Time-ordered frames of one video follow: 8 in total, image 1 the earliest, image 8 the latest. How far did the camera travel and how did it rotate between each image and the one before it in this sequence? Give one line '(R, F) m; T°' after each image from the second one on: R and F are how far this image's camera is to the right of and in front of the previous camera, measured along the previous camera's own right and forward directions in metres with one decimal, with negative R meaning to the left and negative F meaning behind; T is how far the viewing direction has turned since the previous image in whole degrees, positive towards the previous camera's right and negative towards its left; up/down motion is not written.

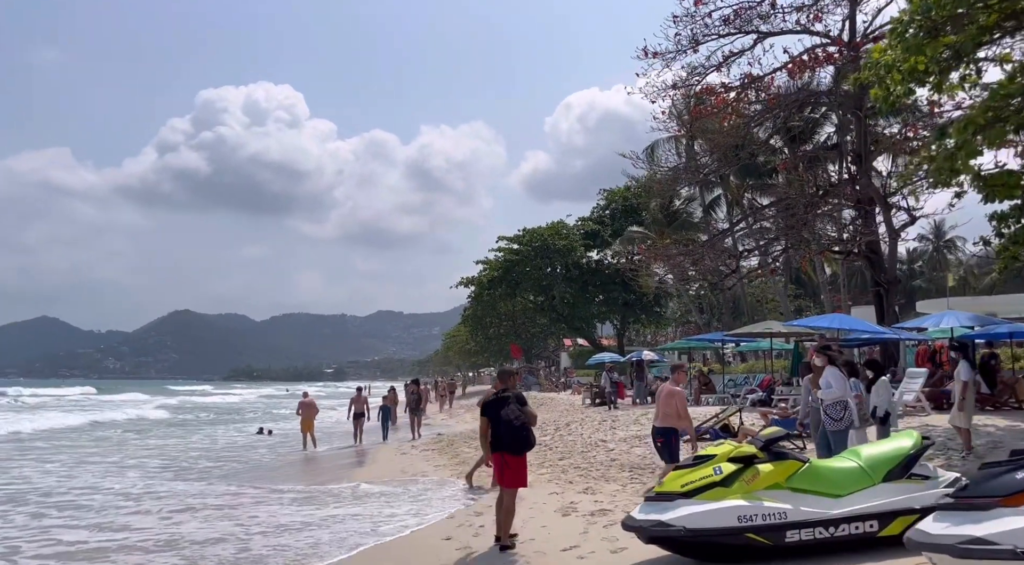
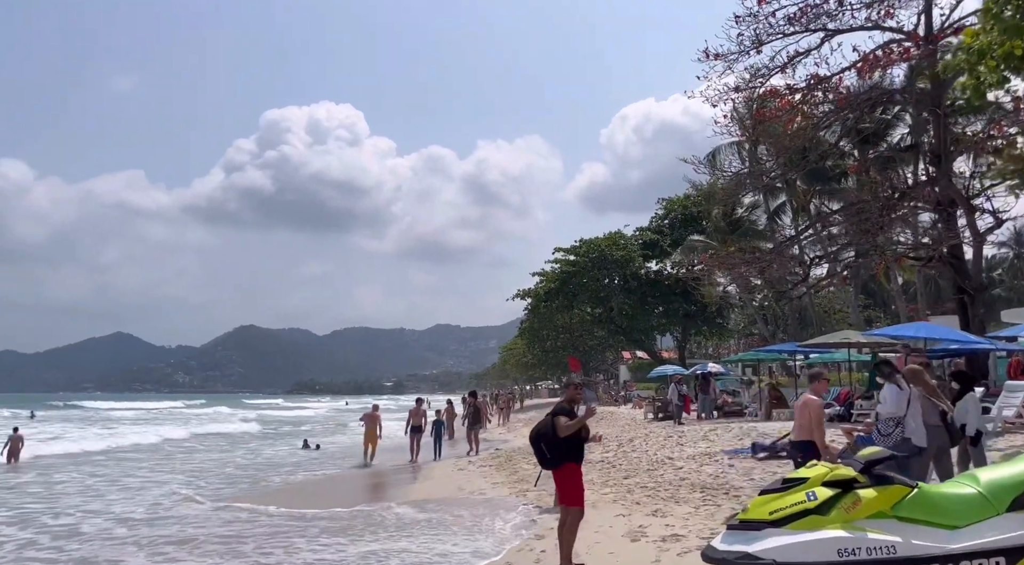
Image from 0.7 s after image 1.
(0.0, +0.5) m; -4°
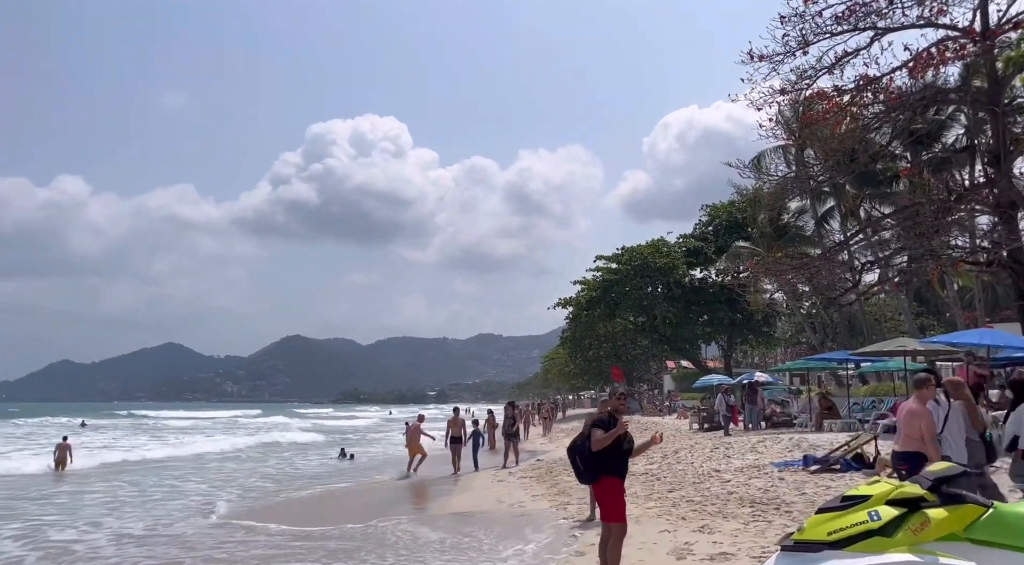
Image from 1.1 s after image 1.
(0.0, +0.3) m; -3°
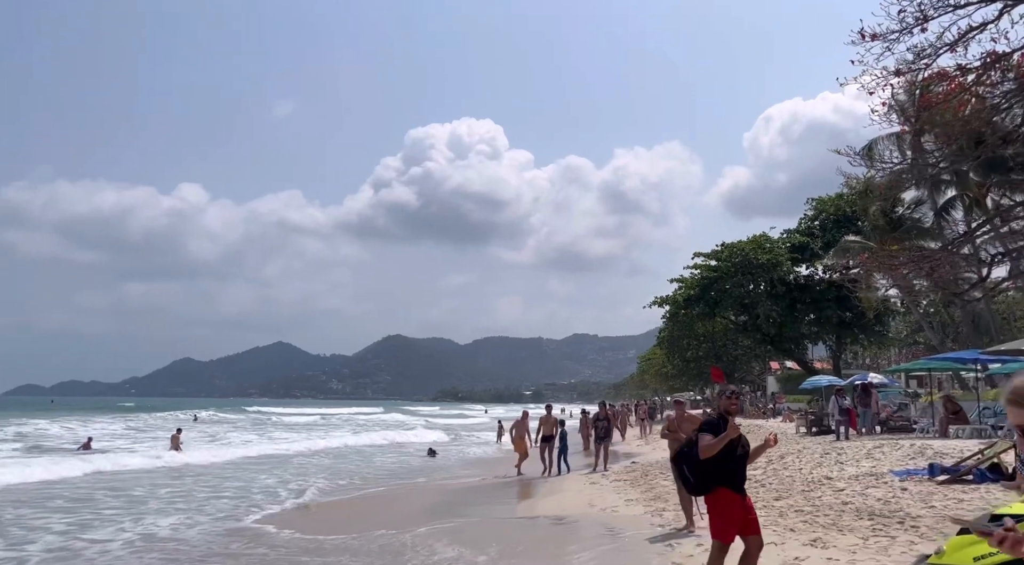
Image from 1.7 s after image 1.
(+0.1, +0.6) m; -6°
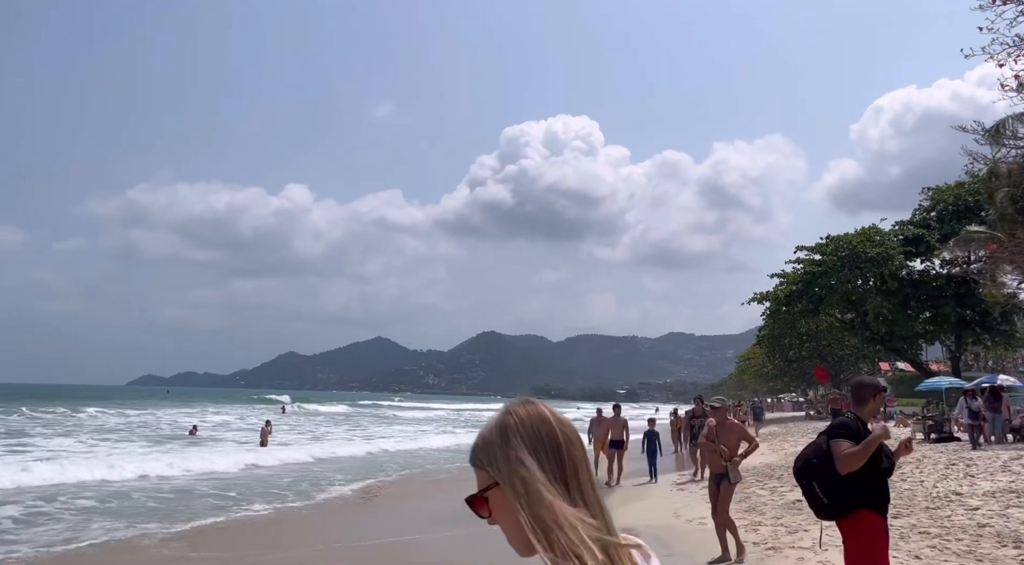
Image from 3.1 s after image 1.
(+0.2, +1.0) m; -6°
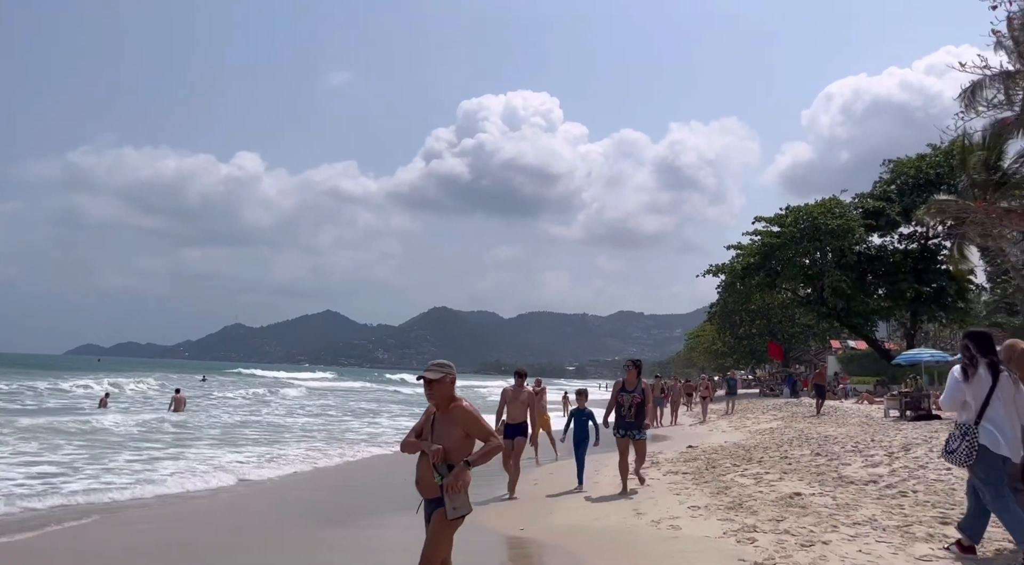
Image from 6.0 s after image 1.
(+0.3, +2.1) m; +3°
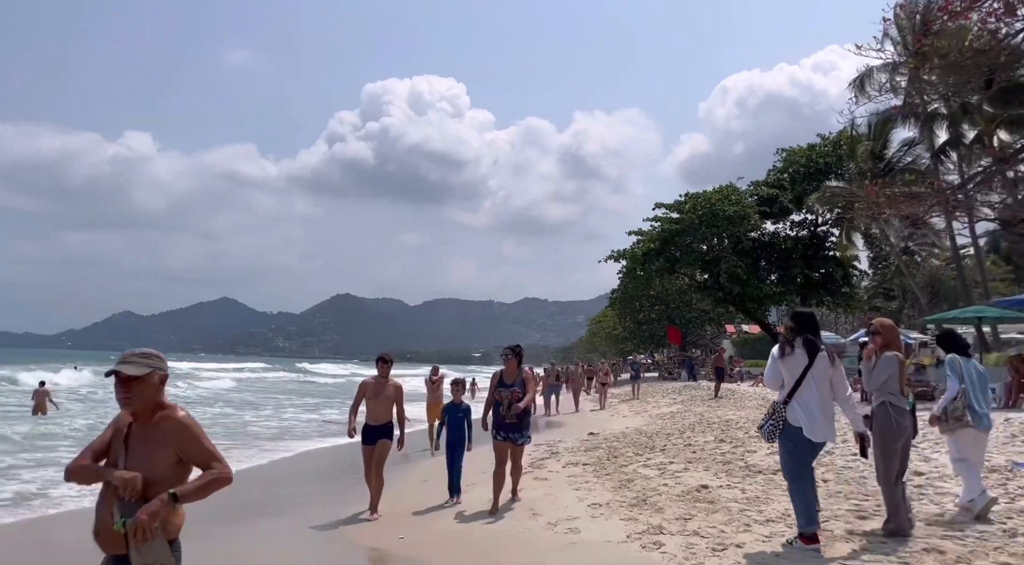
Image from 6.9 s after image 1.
(+0.1, +0.7) m; +6°
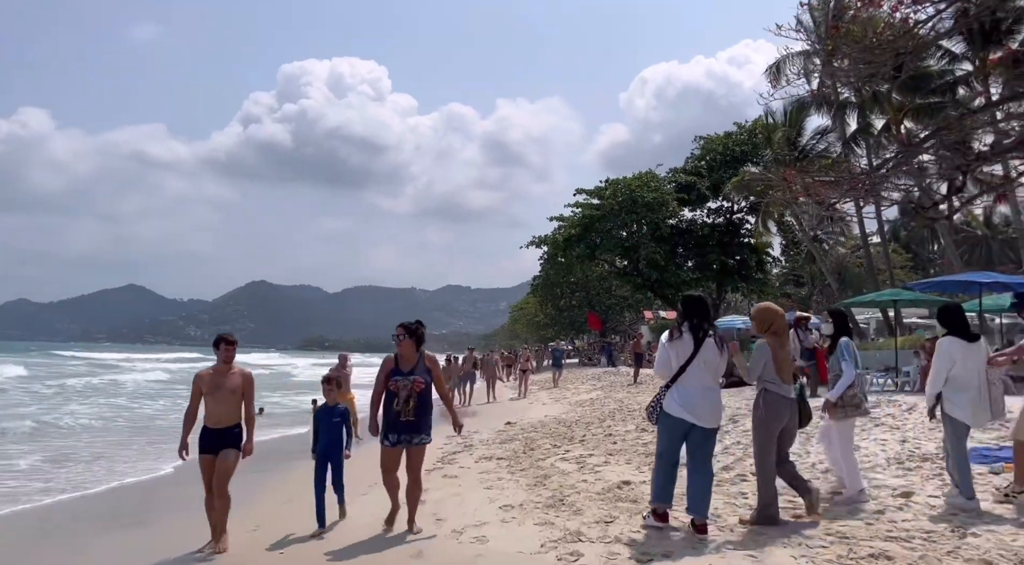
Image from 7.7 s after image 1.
(+0.1, +0.6) m; +5°
